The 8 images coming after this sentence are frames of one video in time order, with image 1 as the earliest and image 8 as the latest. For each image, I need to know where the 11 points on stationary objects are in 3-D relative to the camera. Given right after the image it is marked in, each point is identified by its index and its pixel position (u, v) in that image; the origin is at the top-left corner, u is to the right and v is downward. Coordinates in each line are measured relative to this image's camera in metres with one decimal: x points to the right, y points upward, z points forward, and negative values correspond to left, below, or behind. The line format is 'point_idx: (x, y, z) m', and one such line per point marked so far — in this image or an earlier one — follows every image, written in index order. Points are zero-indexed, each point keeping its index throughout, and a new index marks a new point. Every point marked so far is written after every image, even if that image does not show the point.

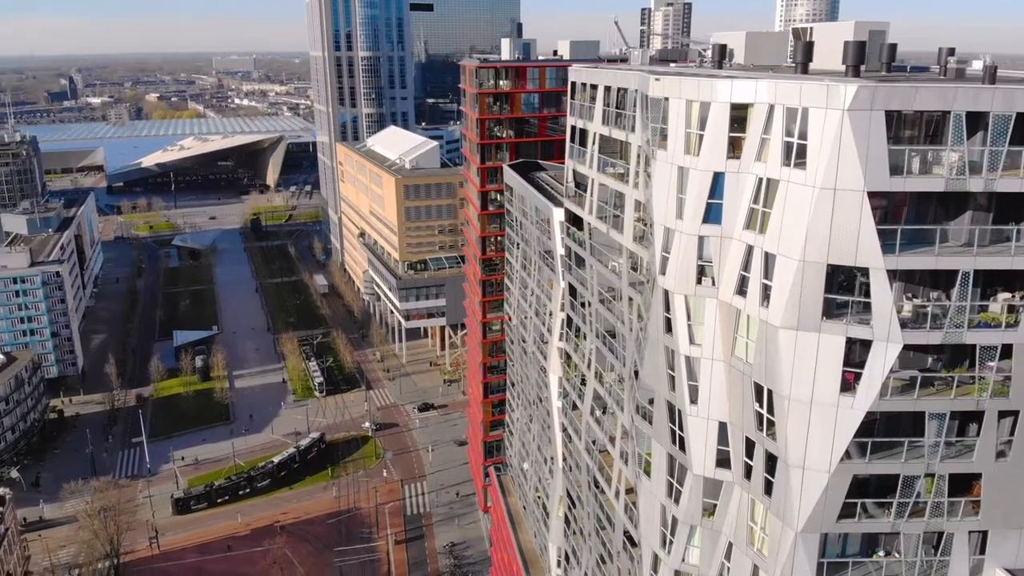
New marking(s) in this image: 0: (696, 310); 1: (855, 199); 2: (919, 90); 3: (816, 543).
0: (+4.4, -0.5, +17.7) m
1: (+6.4, +1.7, +13.9) m
2: (+7.2, +3.6, +13.3) m
3: (+6.6, -5.5, +16.1) m
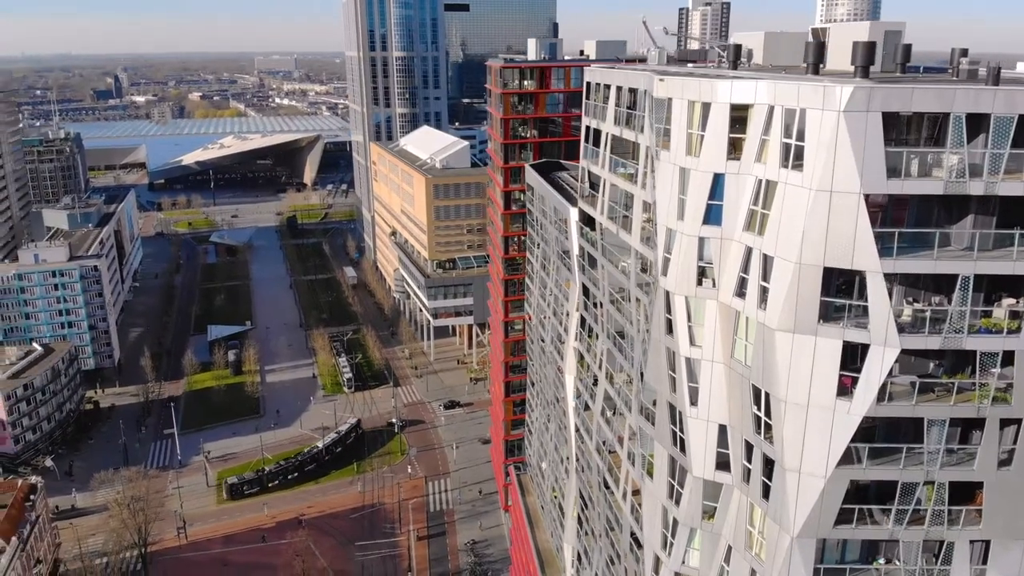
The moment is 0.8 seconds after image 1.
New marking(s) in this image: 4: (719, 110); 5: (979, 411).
0: (+4.4, -0.5, +17.6) m
1: (+6.3, +1.6, +13.7) m
2: (+7.1, +3.5, +13.1) m
3: (+6.5, -5.6, +16.0) m
4: (+4.5, +3.8, +16.1) m
5: (+9.3, -2.5, +14.8) m
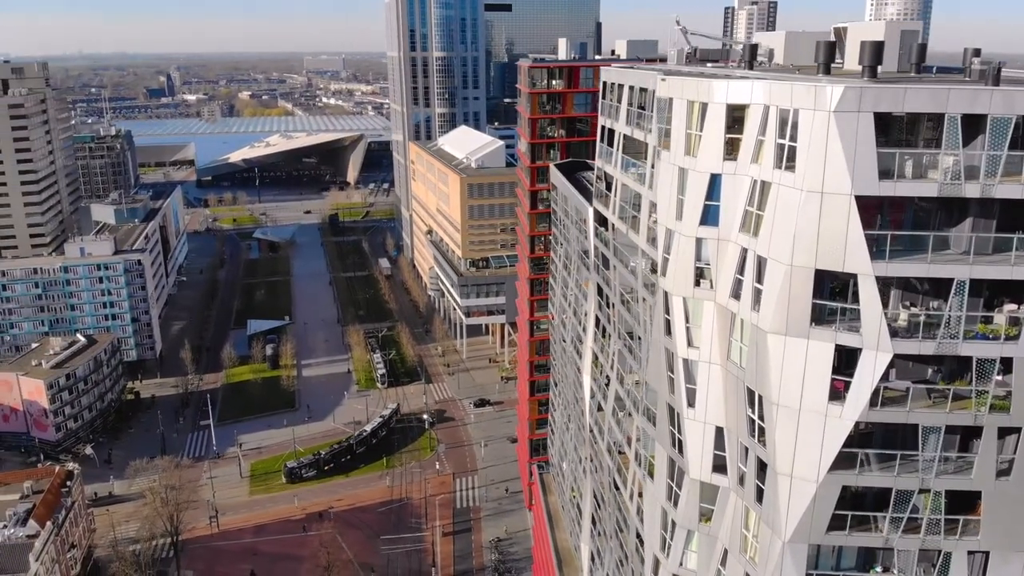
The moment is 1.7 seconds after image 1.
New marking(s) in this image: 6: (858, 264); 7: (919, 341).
0: (+4.3, -0.6, +17.5) m
1: (+6.1, +1.5, +13.6) m
2: (+6.8, +3.4, +12.9) m
3: (+6.2, -5.6, +15.8) m
4: (+4.4, +3.8, +16.0) m
5: (+9.0, -2.6, +14.5) m
6: (+6.4, +0.4, +13.8) m
7: (+7.7, -1.0, +14.1) m
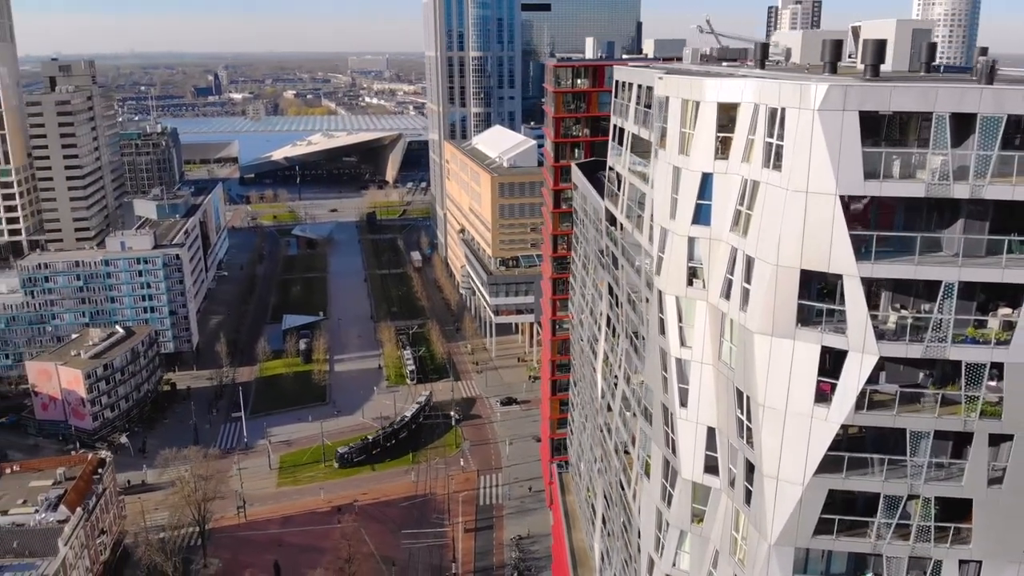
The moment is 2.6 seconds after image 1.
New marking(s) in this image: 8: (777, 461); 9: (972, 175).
0: (+4.1, -0.5, +17.5) m
1: (+5.7, +1.5, +13.4) m
2: (+6.5, +3.4, +12.7) m
3: (+5.9, -5.7, +15.6) m
4: (+4.2, +3.8, +16.0) m
5: (+8.6, -2.6, +14.2) m
6: (+6.1, +0.4, +13.6) m
7: (+7.3, -1.0, +13.8) m
8: (+5.4, -3.5, +15.2) m
9: (+8.1, +2.0, +13.1) m
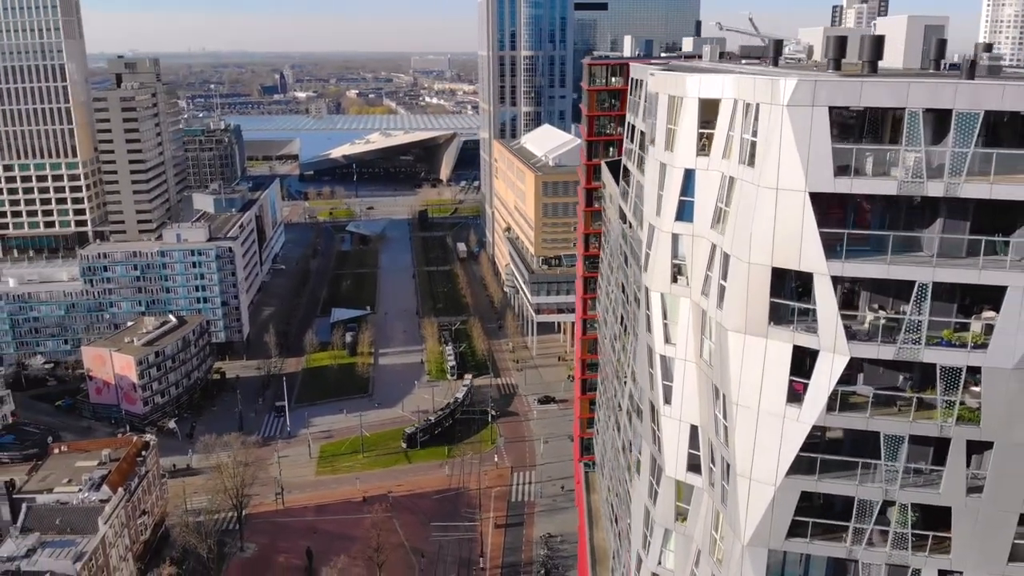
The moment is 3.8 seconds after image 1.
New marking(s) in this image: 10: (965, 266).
0: (+3.7, -0.5, +17.4) m
1: (+5.1, +1.6, +13.2) m
2: (+5.9, +3.4, +12.5) m
3: (+5.3, -5.6, +15.4) m
4: (+3.8, +3.9, +15.9) m
5: (+8.0, -2.6, +13.8) m
6: (+5.5, +0.4, +13.4) m
7: (+6.7, -1.0, +13.5) m
8: (+4.8, -3.5, +15.0) m
9: (+7.5, +2.0, +12.8) m
10: (+8.0, +0.4, +13.1) m
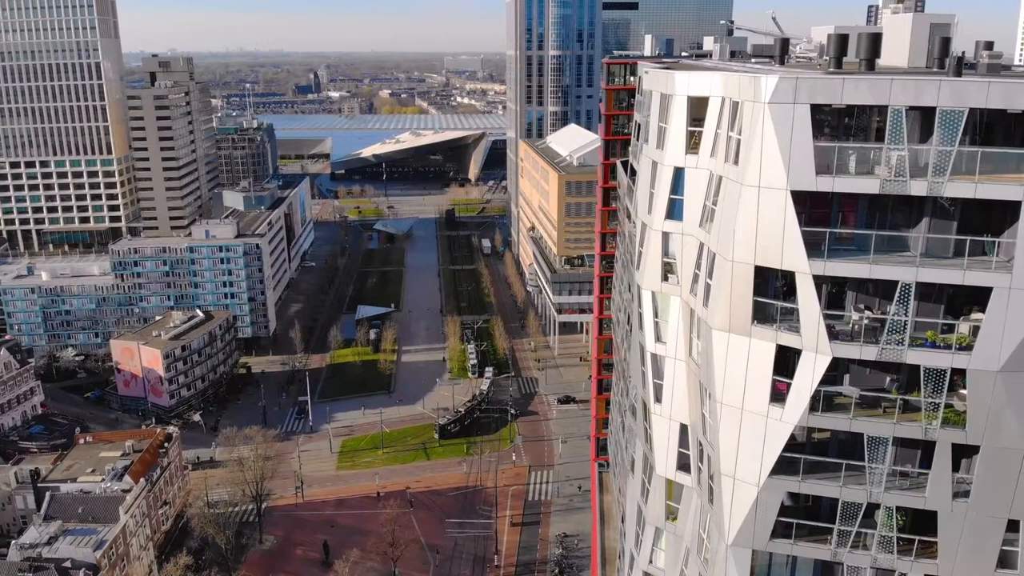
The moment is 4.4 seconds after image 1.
0: (+3.5, -0.4, +17.4) m
1: (+4.7, +1.6, +13.2) m
2: (+5.5, +3.4, +12.3) m
3: (+4.9, -5.6, +15.4) m
4: (+3.6, +3.9, +15.9) m
5: (+7.6, -2.7, +13.6) m
6: (+5.1, +0.5, +13.3) m
7: (+6.3, -1.0, +13.4) m
8: (+4.5, -3.5, +15.0) m
9: (+7.1, +2.0, +12.6) m
10: (+7.6, +0.4, +12.9) m
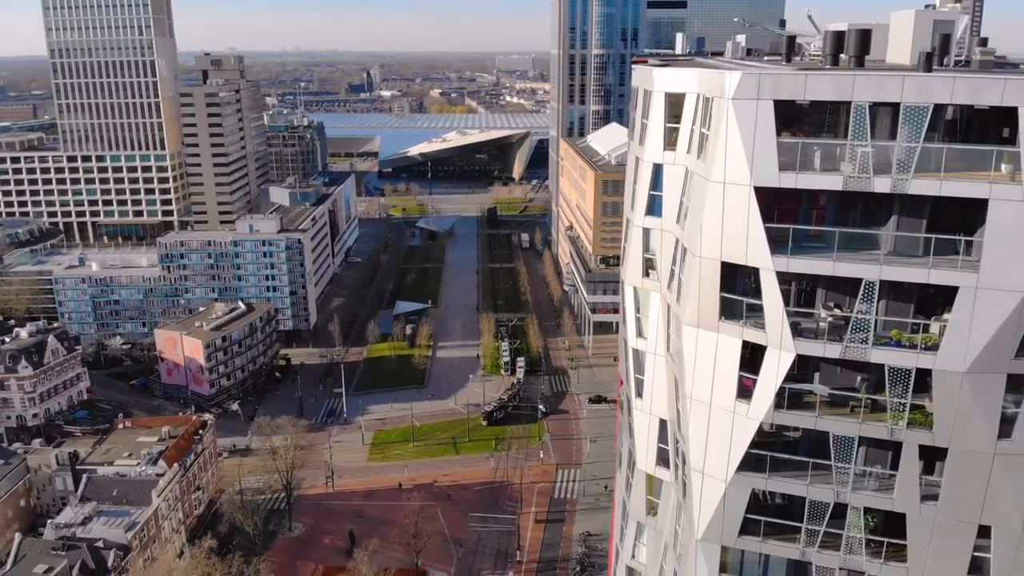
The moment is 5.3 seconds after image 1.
0: (+3.1, -0.3, +17.4) m
1: (+4.1, +1.7, +13.2) m
2: (+4.9, +3.5, +12.3) m
3: (+4.3, -5.5, +15.4) m
4: (+3.2, +4.0, +15.9) m
5: (+6.9, -2.6, +13.5) m
6: (+4.5, +0.5, +13.3) m
7: (+5.6, -1.0, +13.3) m
8: (+3.9, -3.4, +15.0) m
9: (+6.5, +2.0, +12.5) m
10: (+7.0, +0.4, +12.8) m
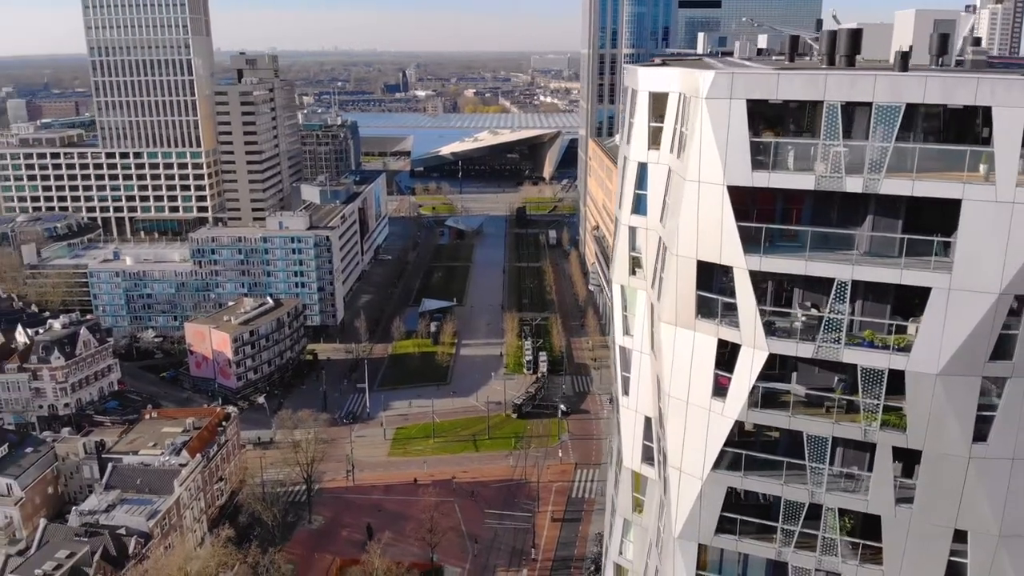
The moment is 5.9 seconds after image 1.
0: (+2.8, -0.3, +17.5) m
1: (+3.7, +1.7, +13.2) m
2: (+4.4, +3.5, +12.3) m
3: (+3.8, -5.5, +15.4) m
4: (+2.9, +4.1, +16.0) m
5: (+6.4, -2.6, +13.4) m
6: (+4.0, +0.6, +13.4) m
7: (+5.1, -1.0, +13.3) m
8: (+3.4, -3.4, +15.1) m
9: (+6.0, +2.0, +12.5) m
10: (+6.5, +0.4, +12.7) m
